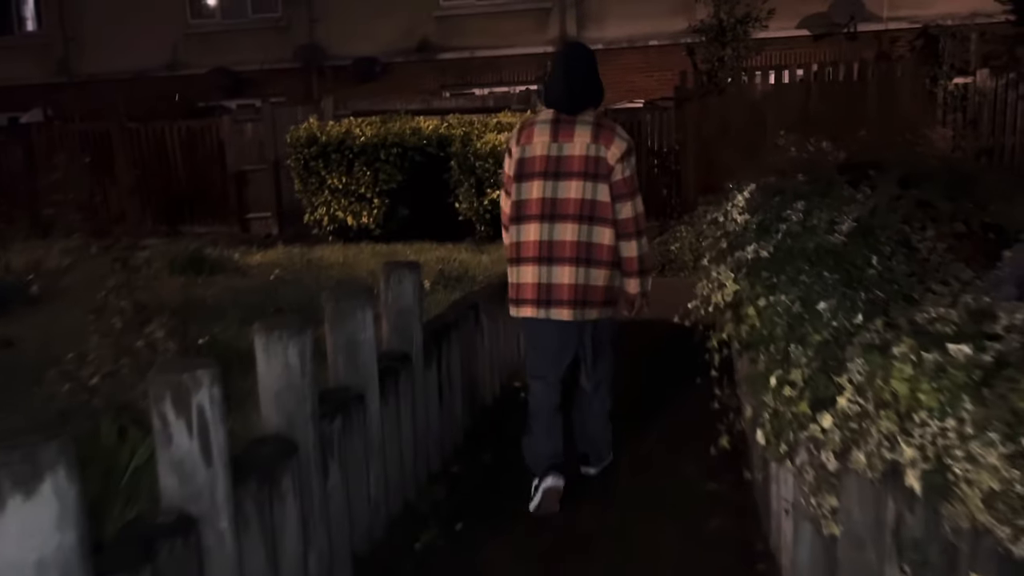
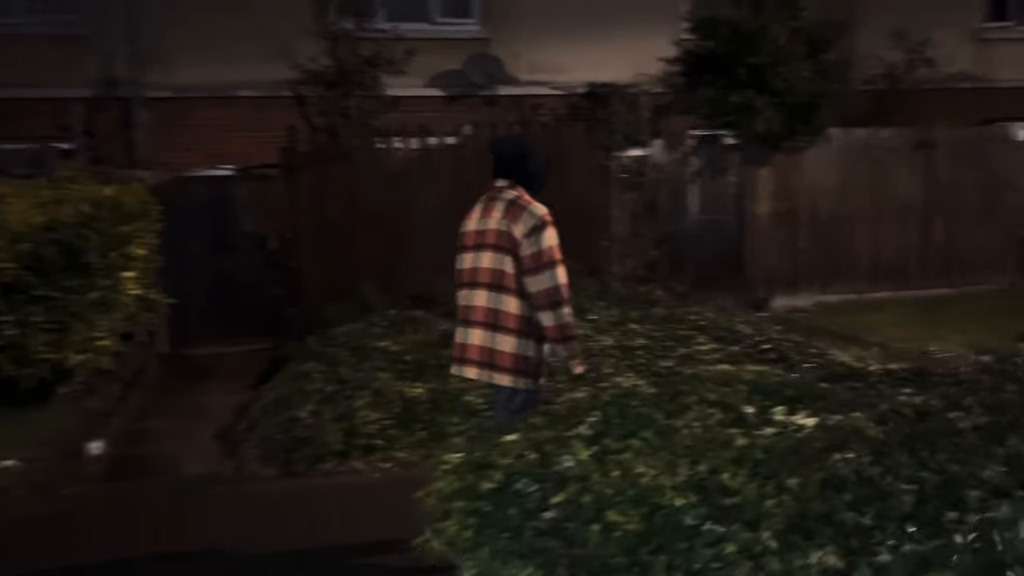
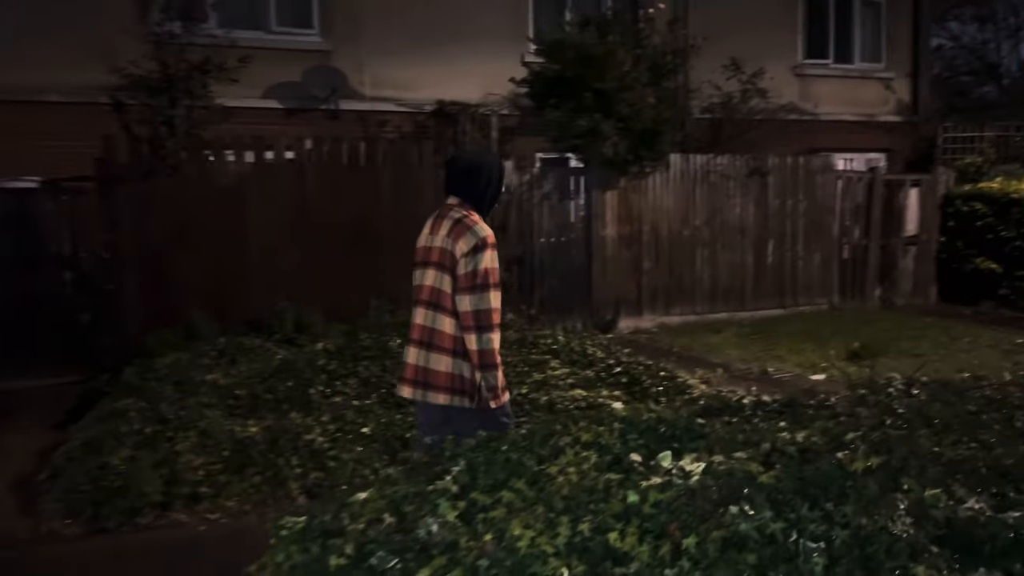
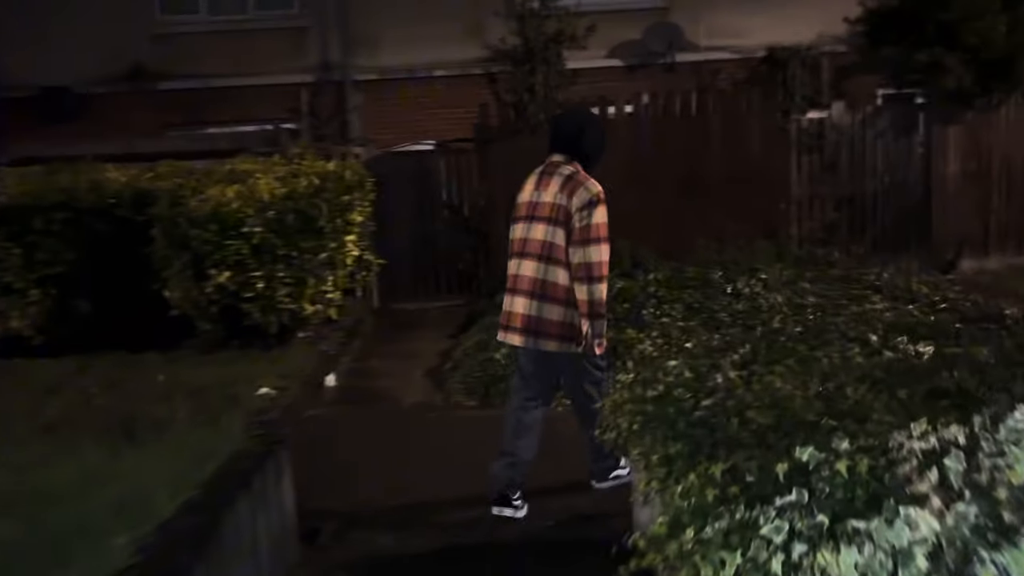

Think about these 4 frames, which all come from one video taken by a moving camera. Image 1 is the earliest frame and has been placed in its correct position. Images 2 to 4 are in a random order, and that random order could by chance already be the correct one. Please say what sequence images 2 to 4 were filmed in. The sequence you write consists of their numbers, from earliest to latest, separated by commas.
4, 2, 3
